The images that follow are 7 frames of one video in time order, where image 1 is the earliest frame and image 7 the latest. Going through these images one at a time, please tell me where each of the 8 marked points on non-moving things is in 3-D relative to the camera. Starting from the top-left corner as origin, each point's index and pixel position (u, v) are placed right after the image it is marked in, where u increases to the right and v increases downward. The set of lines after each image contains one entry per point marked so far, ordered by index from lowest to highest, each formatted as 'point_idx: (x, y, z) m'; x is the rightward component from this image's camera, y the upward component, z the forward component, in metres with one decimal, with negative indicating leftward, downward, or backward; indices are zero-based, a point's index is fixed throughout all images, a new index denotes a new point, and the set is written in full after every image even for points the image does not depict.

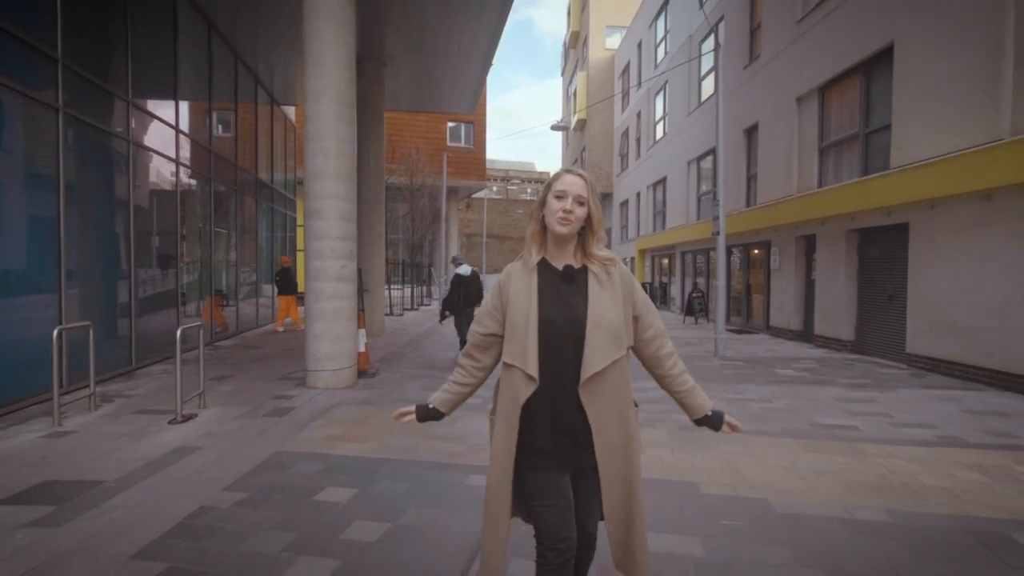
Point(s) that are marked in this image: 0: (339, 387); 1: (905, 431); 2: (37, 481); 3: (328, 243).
0: (-2.2, -1.2, +7.9) m
1: (+3.7, -1.3, +6.0) m
2: (-3.3, -1.3, +4.4) m
3: (-2.3, +0.6, +7.9) m
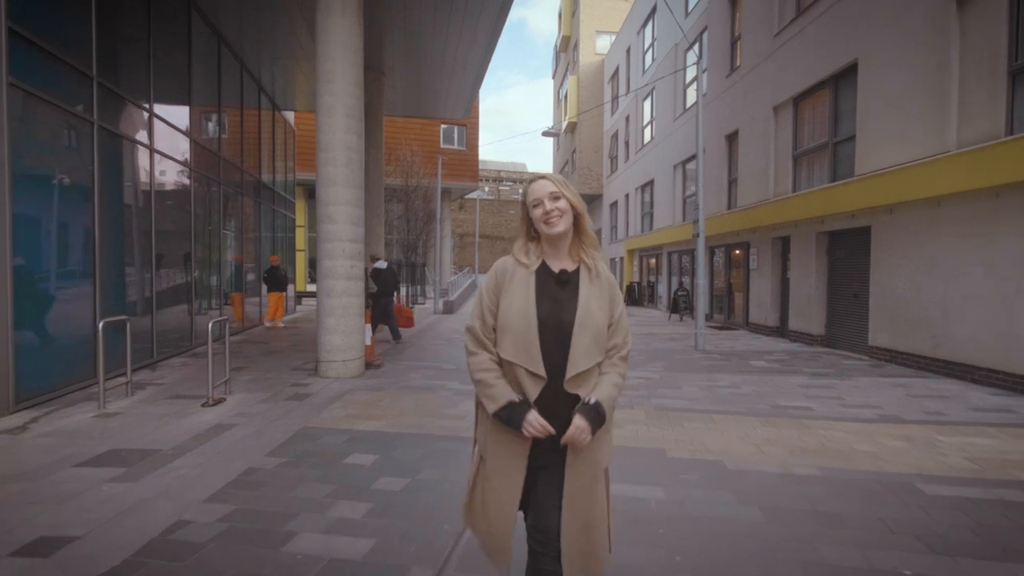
0: (-2.2, -1.2, +8.6) m
1: (+3.7, -1.3, +6.8) m
2: (-3.3, -1.3, +5.1) m
3: (-2.4, +0.6, +8.6) m
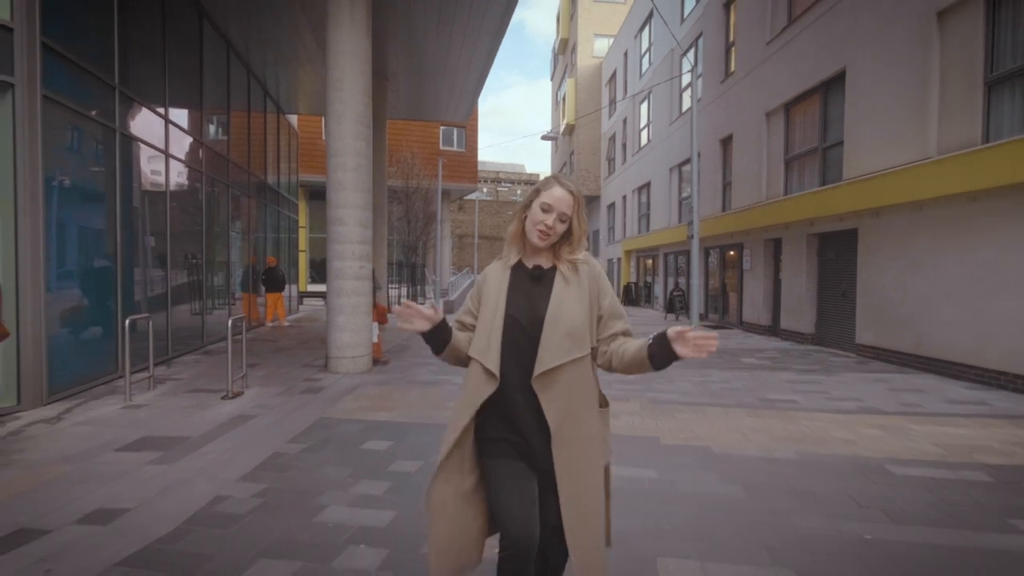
0: (-2.2, -1.2, +9.0) m
1: (+3.7, -1.3, +7.2) m
2: (-3.2, -1.3, +5.5) m
3: (-2.3, +0.6, +9.0) m
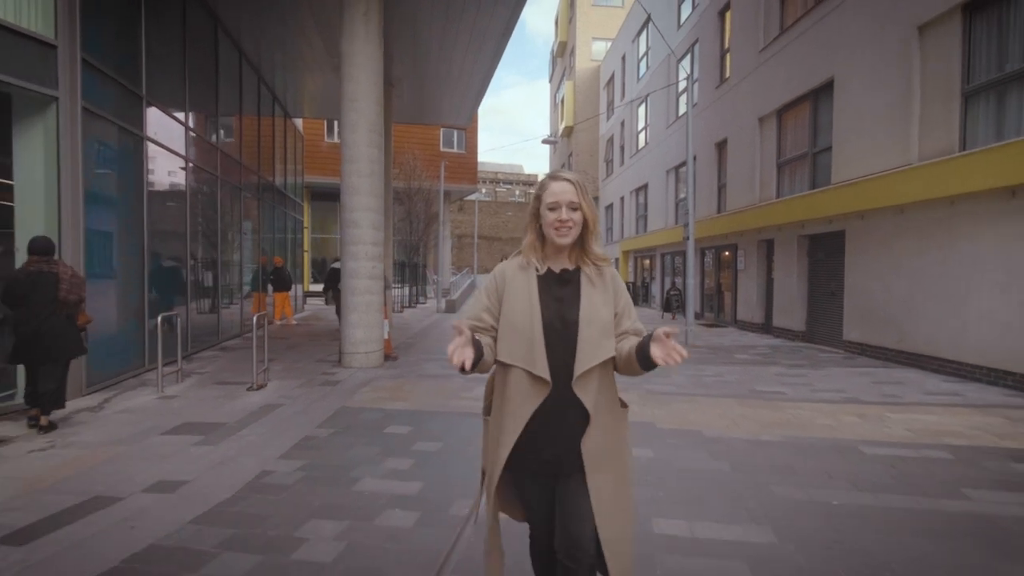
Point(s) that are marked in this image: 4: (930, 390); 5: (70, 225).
0: (-2.1, -1.2, +9.5) m
1: (+3.8, -1.3, +7.7) m
2: (-3.2, -1.3, +6.0) m
3: (-2.3, +0.6, +9.5) m
4: (+5.1, -1.3, +7.8) m
5: (-4.8, +0.8, +7.0) m
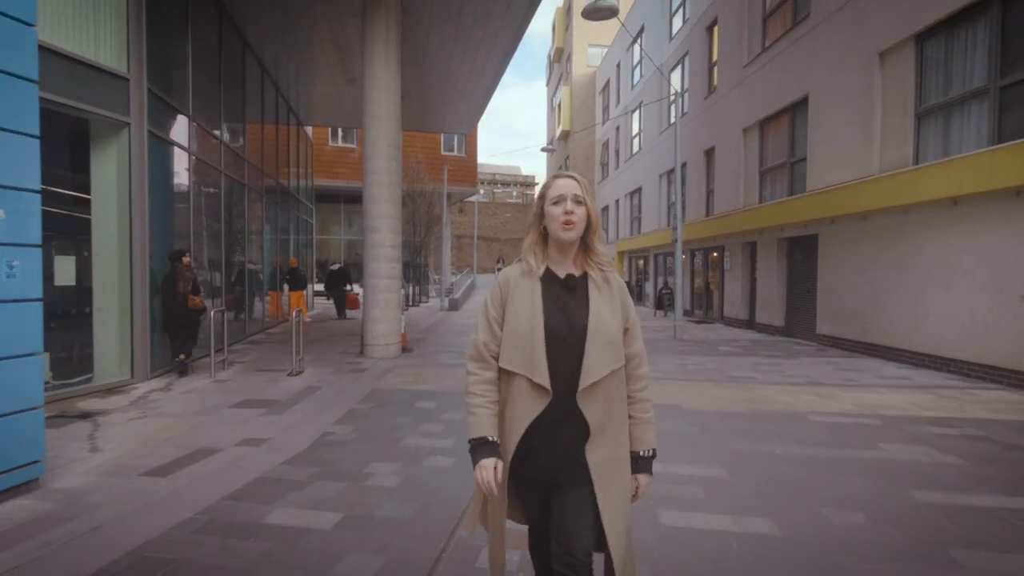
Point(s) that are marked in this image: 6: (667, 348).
0: (-2.1, -1.2, +10.6) m
1: (+3.9, -1.3, +8.9) m
2: (-3.1, -1.3, +7.1) m
3: (-2.2, +0.6, +10.6) m
4: (+5.2, -1.2, +8.9) m
5: (-4.7, +0.8, +8.0) m
6: (+3.0, -1.2, +12.4) m
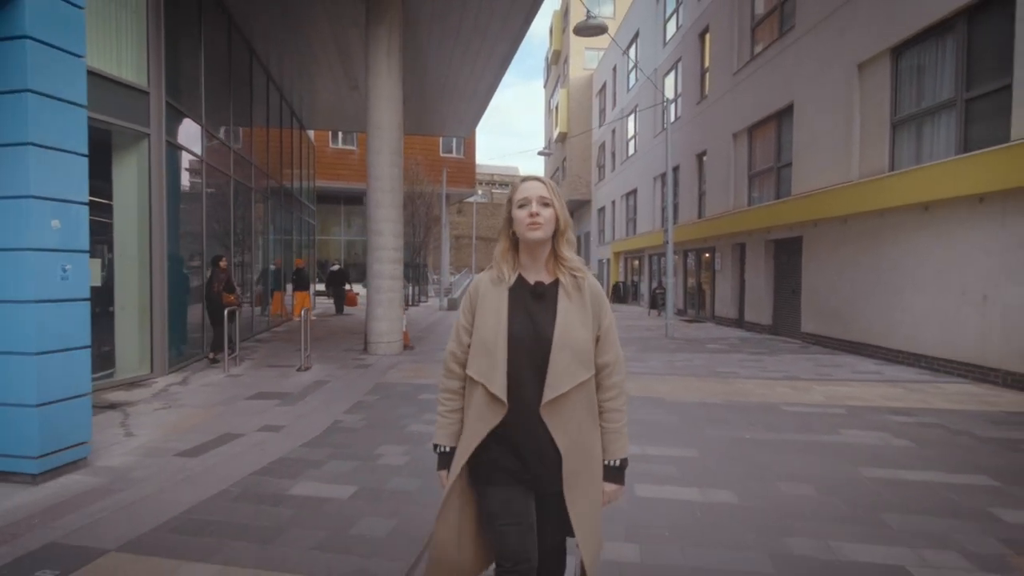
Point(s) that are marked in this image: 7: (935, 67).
0: (-2.1, -1.2, +11.1) m
1: (+3.8, -1.3, +9.4) m
2: (-3.1, -1.3, +7.6) m
3: (-2.3, +0.6, +11.1) m
4: (+5.2, -1.2, +9.4) m
5: (-4.8, +0.8, +8.6) m
6: (+3.0, -1.2, +13.0) m
7: (+6.4, +3.4, +9.7) m
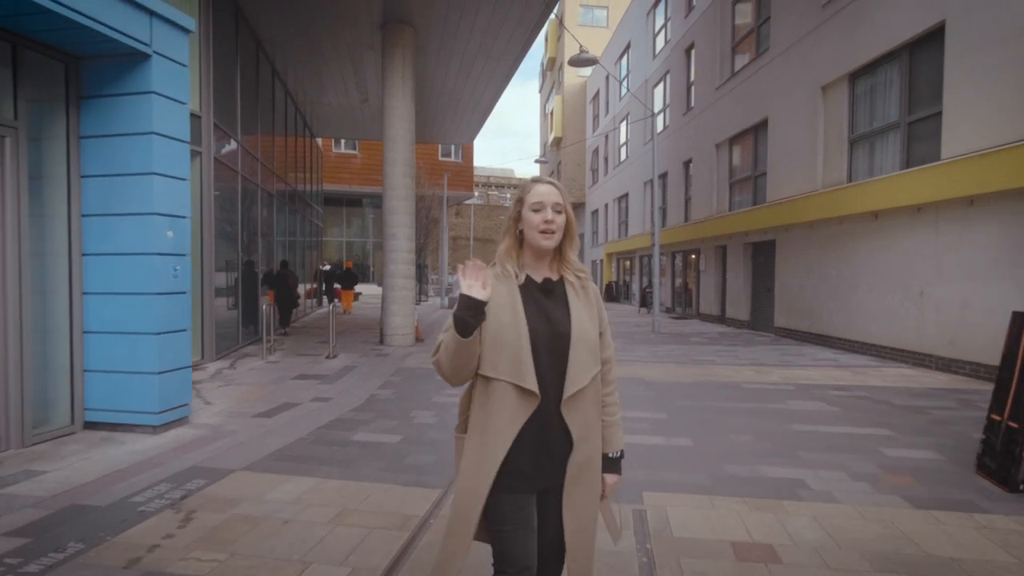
0: (-2.1, -1.1, +12.4) m
1: (+3.8, -1.2, +10.7) m
2: (-3.1, -1.2, +8.9) m
3: (-2.2, +0.7, +12.4) m
4: (+5.2, -1.2, +10.8) m
5: (-4.8, +0.8, +9.8) m
6: (+3.0, -1.1, +14.3) m
7: (+6.5, +3.4, +11.0) m
